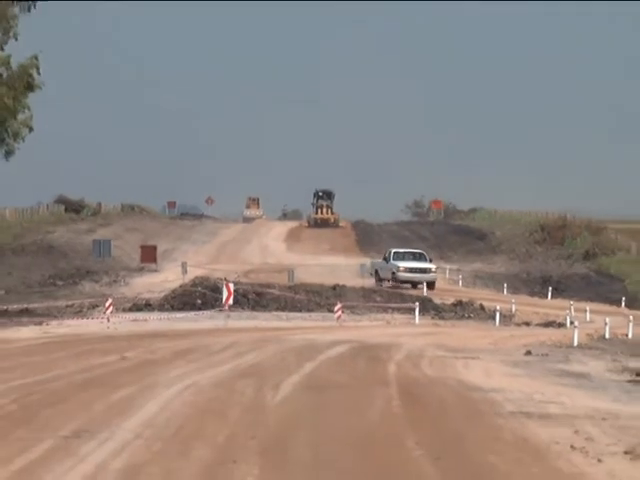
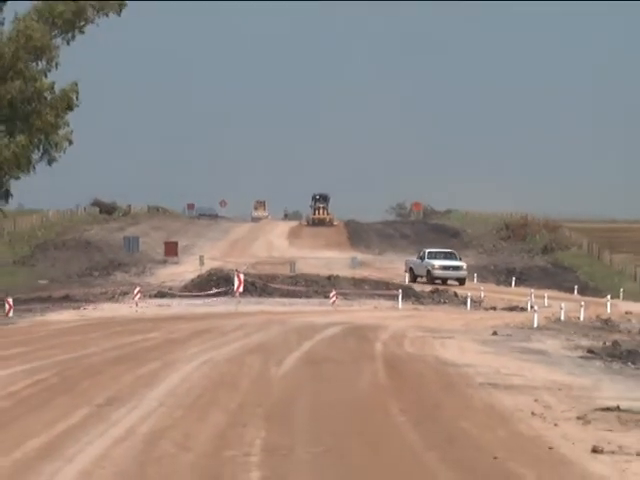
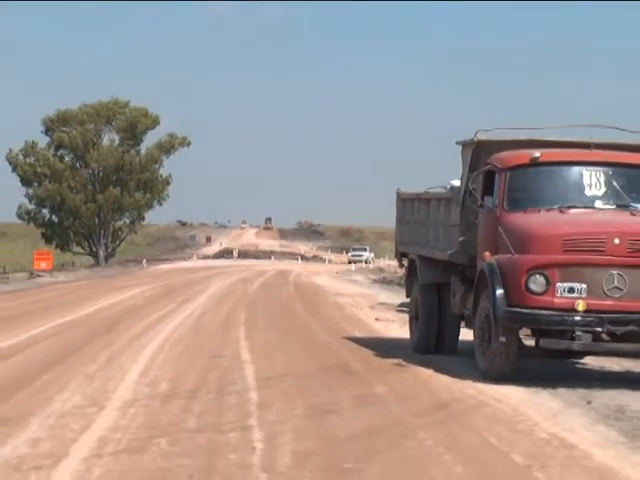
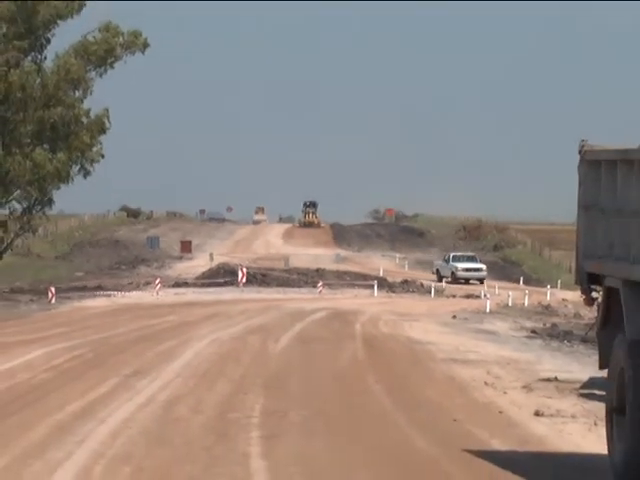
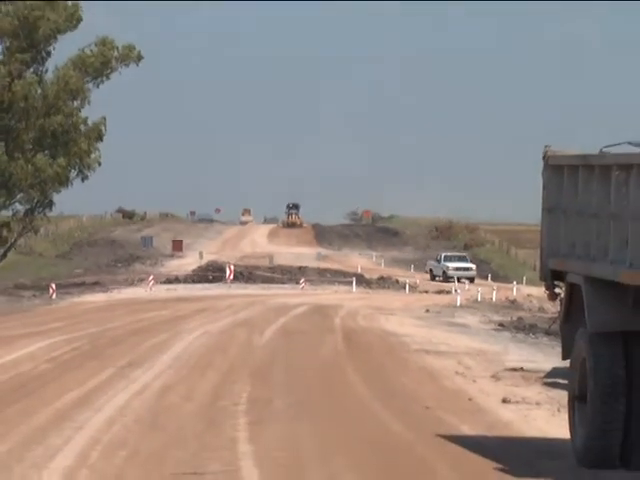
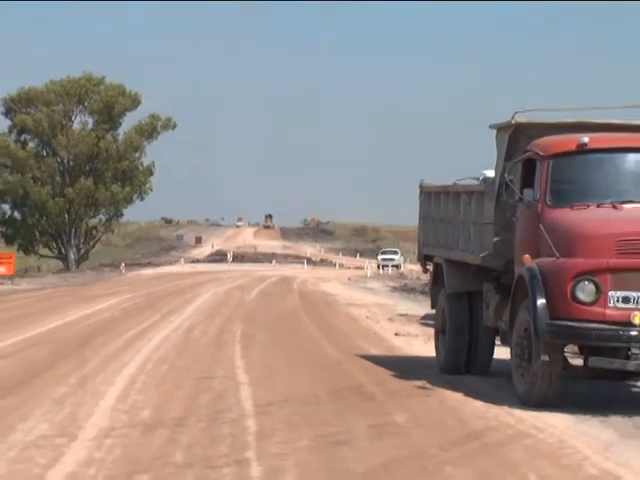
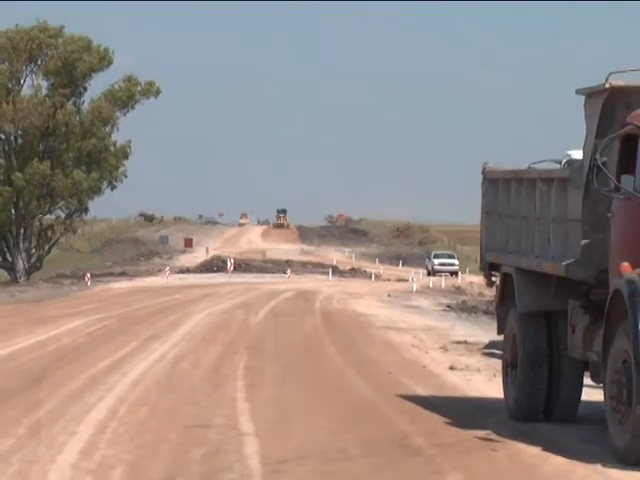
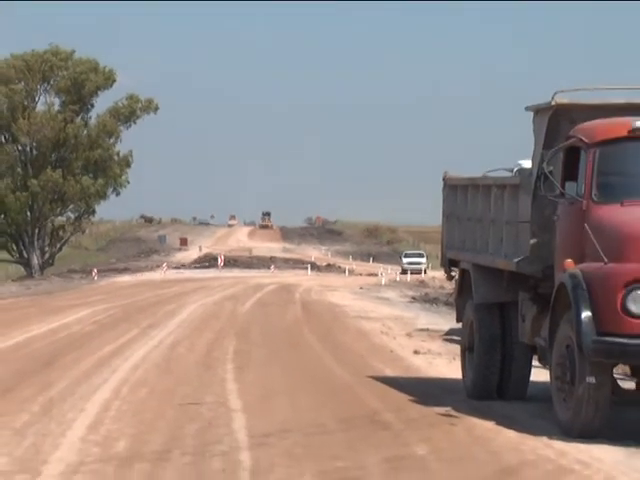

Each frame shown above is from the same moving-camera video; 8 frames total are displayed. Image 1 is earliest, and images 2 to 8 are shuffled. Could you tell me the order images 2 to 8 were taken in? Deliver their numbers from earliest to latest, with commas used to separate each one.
2, 4, 5, 7, 8, 6, 3
